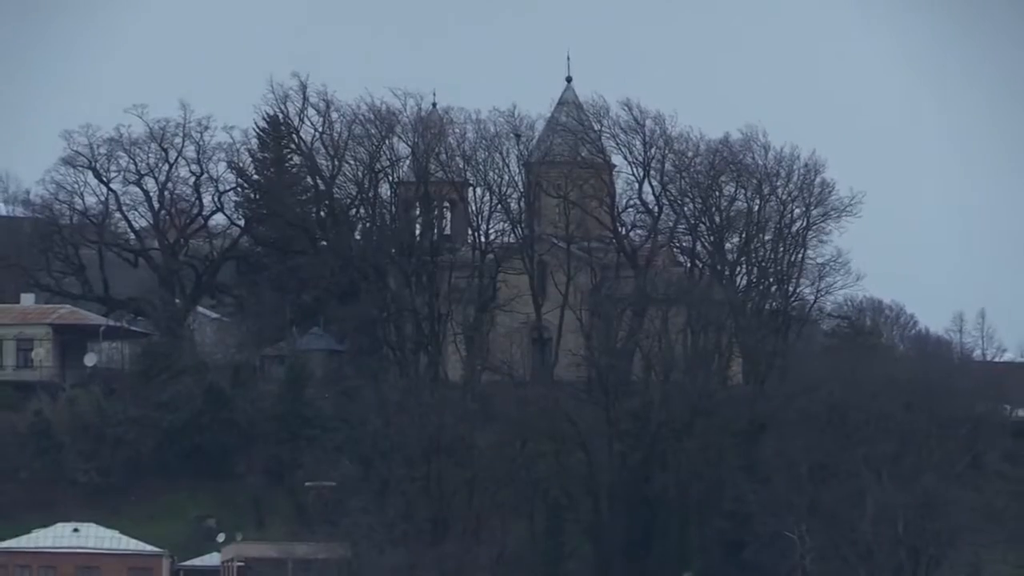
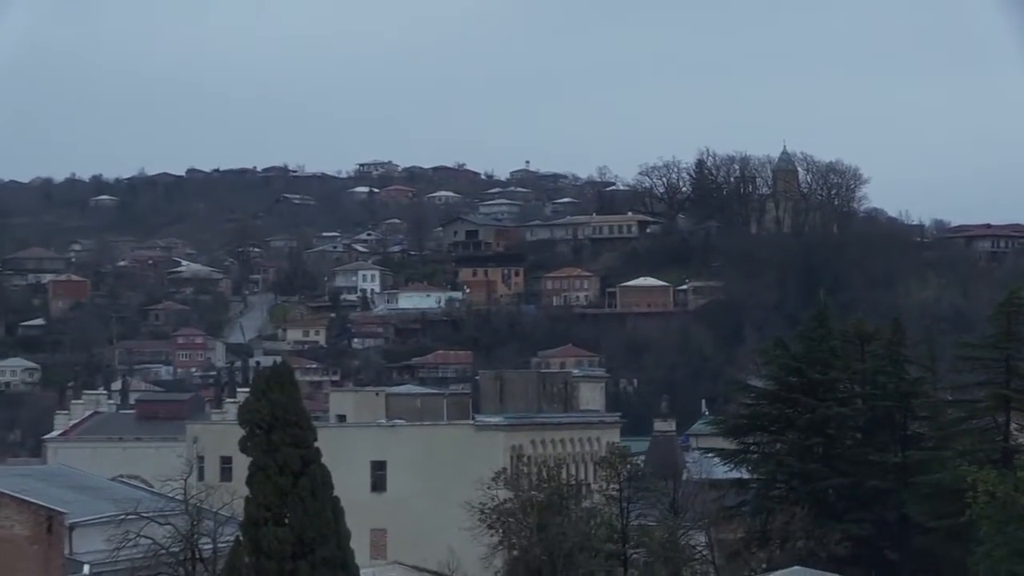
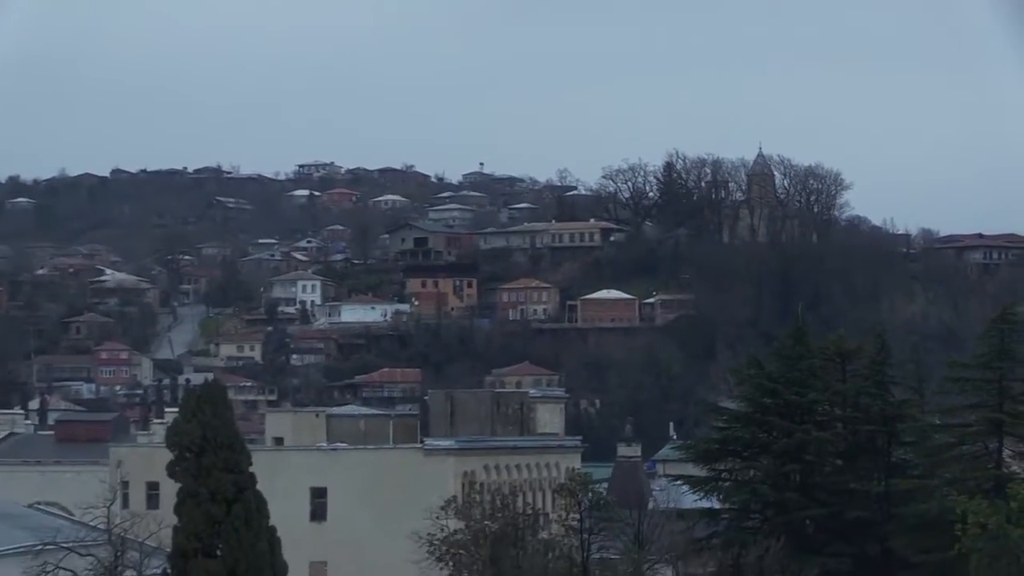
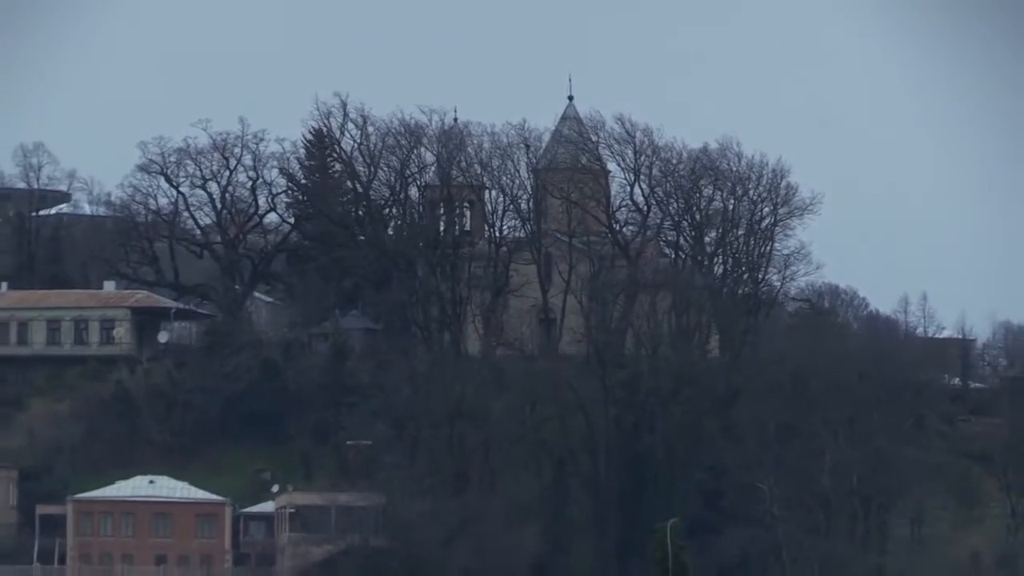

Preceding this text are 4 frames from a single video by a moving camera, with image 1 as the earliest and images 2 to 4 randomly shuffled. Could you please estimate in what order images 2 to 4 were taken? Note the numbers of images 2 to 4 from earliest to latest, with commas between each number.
4, 3, 2
